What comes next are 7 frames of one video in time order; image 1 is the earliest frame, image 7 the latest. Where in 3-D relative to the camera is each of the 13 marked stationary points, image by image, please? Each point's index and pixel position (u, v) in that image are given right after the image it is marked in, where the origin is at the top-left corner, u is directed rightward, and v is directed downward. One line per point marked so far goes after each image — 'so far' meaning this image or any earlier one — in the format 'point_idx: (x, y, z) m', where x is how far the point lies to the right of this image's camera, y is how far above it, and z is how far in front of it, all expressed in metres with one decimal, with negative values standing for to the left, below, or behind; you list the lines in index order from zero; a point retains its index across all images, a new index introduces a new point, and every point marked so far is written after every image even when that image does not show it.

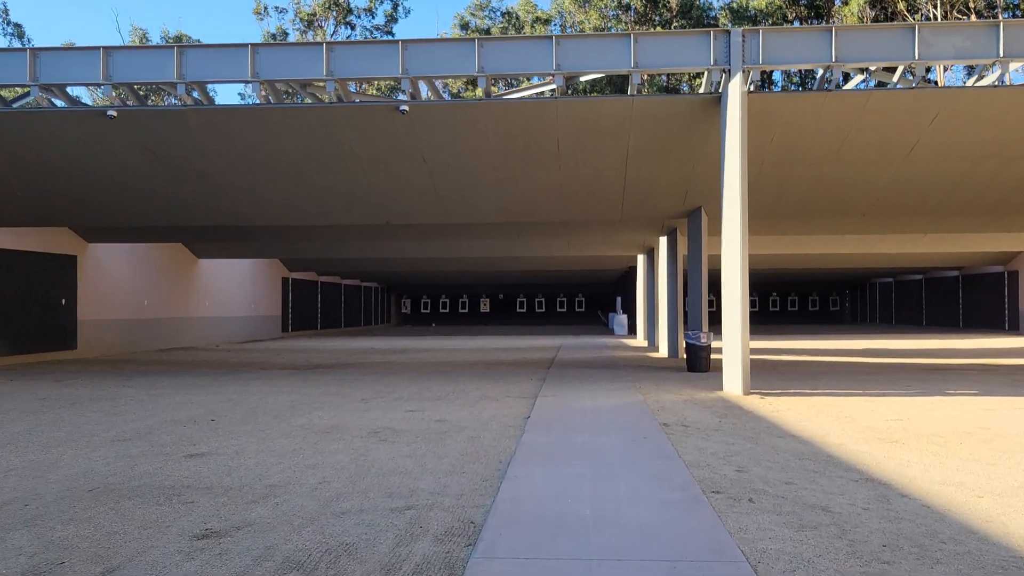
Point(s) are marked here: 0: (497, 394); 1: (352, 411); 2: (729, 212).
0: (-0.2, -1.6, +13.2) m
1: (-2.1, -1.6, +11.6) m
2: (+3.4, +1.2, +13.6) m
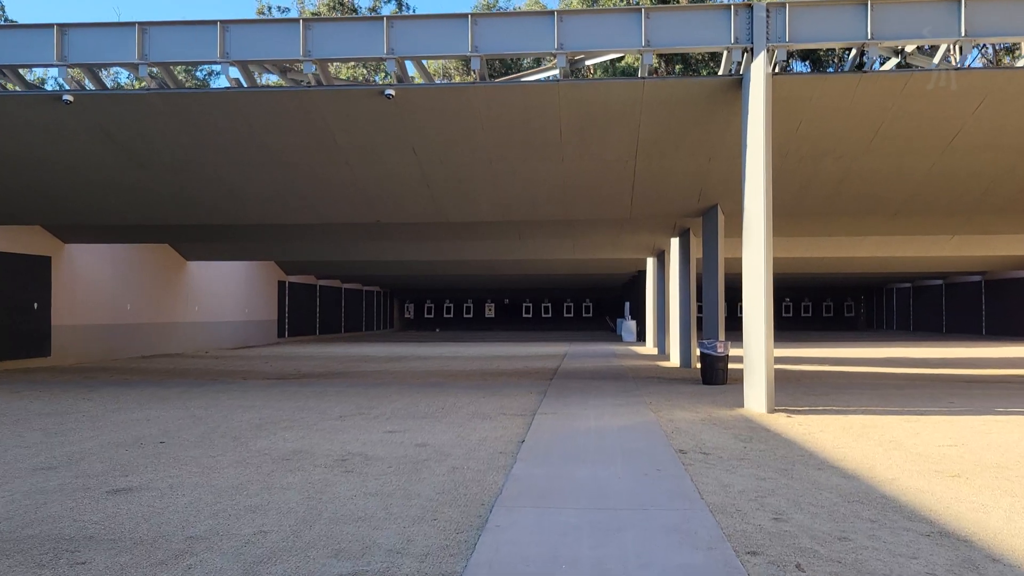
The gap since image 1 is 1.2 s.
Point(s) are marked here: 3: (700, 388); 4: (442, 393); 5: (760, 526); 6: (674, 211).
0: (-0.3, -1.7, +11.8) m
1: (-2.2, -1.7, +10.2) m
2: (+3.3, +1.1, +12.2) m
3: (+3.3, -1.7, +15.3) m
4: (-1.1, -1.7, +14.4) m
5: (+1.6, -1.6, +5.8) m
6: (+3.1, +1.5, +16.8) m
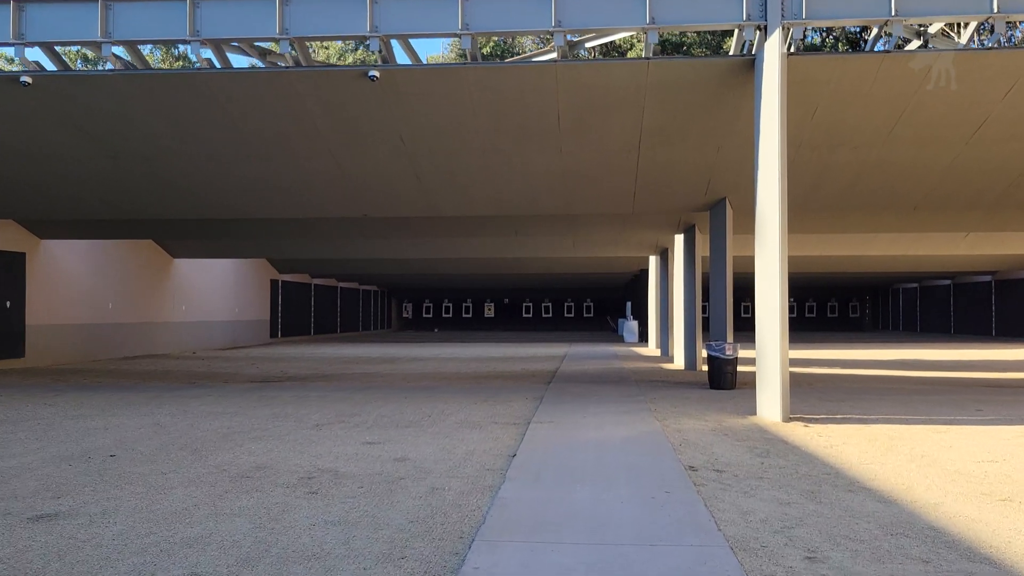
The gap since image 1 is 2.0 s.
0: (-0.4, -1.6, +10.8) m
1: (-2.3, -1.6, +9.2) m
2: (+3.2, +1.1, +11.2) m
3: (+3.2, -1.7, +14.3) m
4: (-1.2, -1.7, +13.4) m
5: (+1.5, -1.5, +4.8) m
6: (+3.0, +1.5, +15.9) m
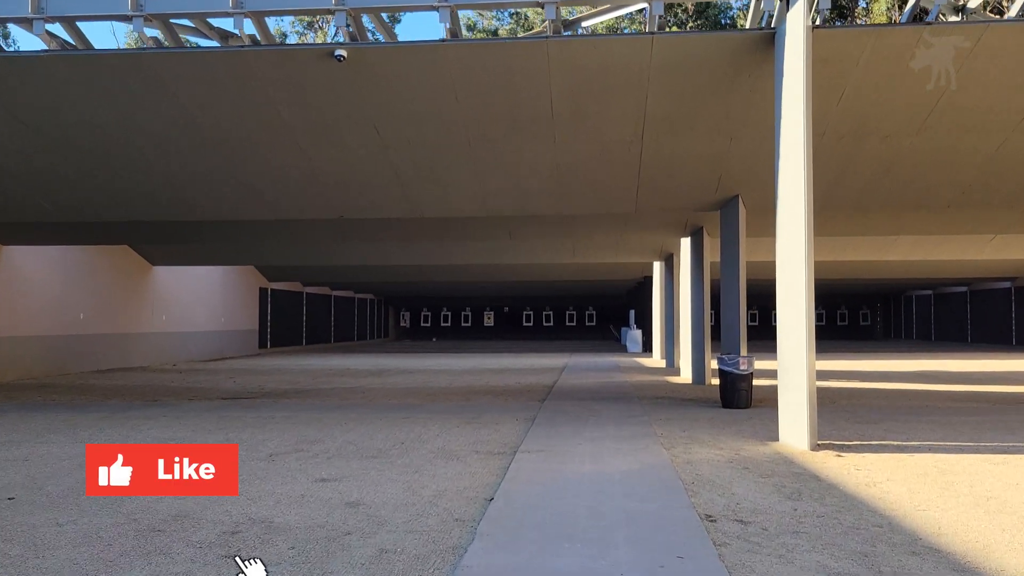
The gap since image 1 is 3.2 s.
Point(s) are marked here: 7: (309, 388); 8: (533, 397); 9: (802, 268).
0: (-0.6, -1.7, +9.3) m
1: (-2.5, -1.7, +7.8) m
2: (+3.1, +1.1, +9.8) m
3: (+3.1, -1.8, +12.8) m
4: (-1.4, -1.8, +12.0) m
5: (+1.3, -1.5, +3.3) m
6: (+2.9, +1.4, +14.4) m
7: (-4.3, -2.1, +18.6) m
8: (+0.4, -1.9, +15.5) m
9: (+3.1, +0.2, +9.3) m
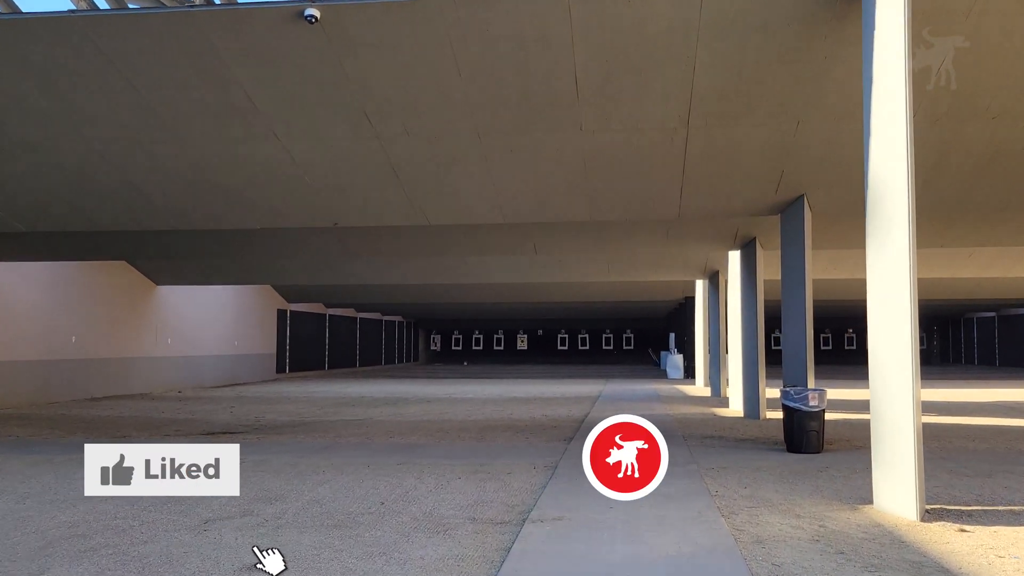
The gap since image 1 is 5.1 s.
0: (-0.5, -1.8, +7.2) m
1: (-2.4, -1.8, +5.7) m
2: (+3.1, +0.9, +7.5) m
3: (+3.3, -2.0, +10.5) m
4: (-1.2, -2.0, +9.8) m
5: (+1.1, -1.5, +1.1) m
6: (+3.2, +1.1, +12.2) m
7: (-3.8, -2.5, +16.6) m
8: (+0.7, -2.2, +13.2) m
9: (+3.1, +0.1, +7.0) m
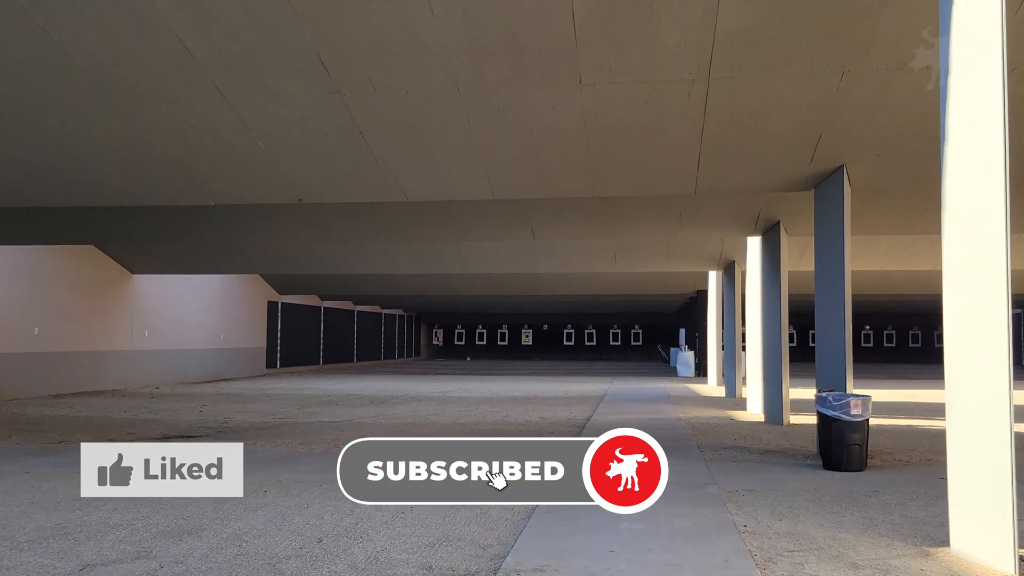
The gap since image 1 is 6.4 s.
0: (-0.7, -1.7, +5.5) m
1: (-2.6, -1.7, +4.1) m
2: (+3.0, +1.0, +5.8) m
3: (+3.1, -1.9, +8.8) m
4: (-1.3, -1.8, +8.2) m
5: (+0.9, -1.4, -0.6) m
6: (+3.0, +1.3, +10.5) m
7: (-3.9, -2.3, +15.0) m
8: (+0.6, -2.0, +11.6) m
9: (+3.0, +0.2, +5.3) m
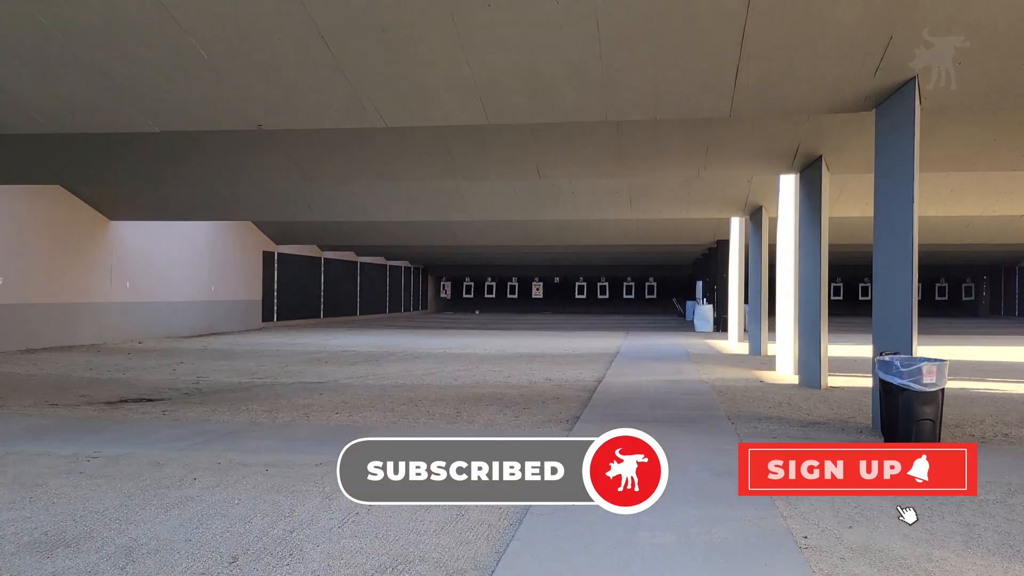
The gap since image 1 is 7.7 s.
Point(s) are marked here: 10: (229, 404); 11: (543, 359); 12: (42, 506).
0: (-0.8, -1.4, +3.9) m
1: (-2.8, -1.4, +2.5) m
2: (+2.9, +1.4, +4.0) m
3: (+3.1, -1.4, +7.1) m
4: (-1.4, -1.4, +6.6) m
5: (+0.7, -1.4, -2.2) m
6: (+3.0, +1.8, +8.7) m
7: (-3.9, -1.5, +13.4) m
8: (+0.6, -1.4, +10.0) m
9: (+2.9, +0.5, +3.6) m
10: (-3.4, -1.4, +10.8) m
11: (+0.6, -1.5, +18.2) m
12: (-3.0, -1.4, +5.1) m
